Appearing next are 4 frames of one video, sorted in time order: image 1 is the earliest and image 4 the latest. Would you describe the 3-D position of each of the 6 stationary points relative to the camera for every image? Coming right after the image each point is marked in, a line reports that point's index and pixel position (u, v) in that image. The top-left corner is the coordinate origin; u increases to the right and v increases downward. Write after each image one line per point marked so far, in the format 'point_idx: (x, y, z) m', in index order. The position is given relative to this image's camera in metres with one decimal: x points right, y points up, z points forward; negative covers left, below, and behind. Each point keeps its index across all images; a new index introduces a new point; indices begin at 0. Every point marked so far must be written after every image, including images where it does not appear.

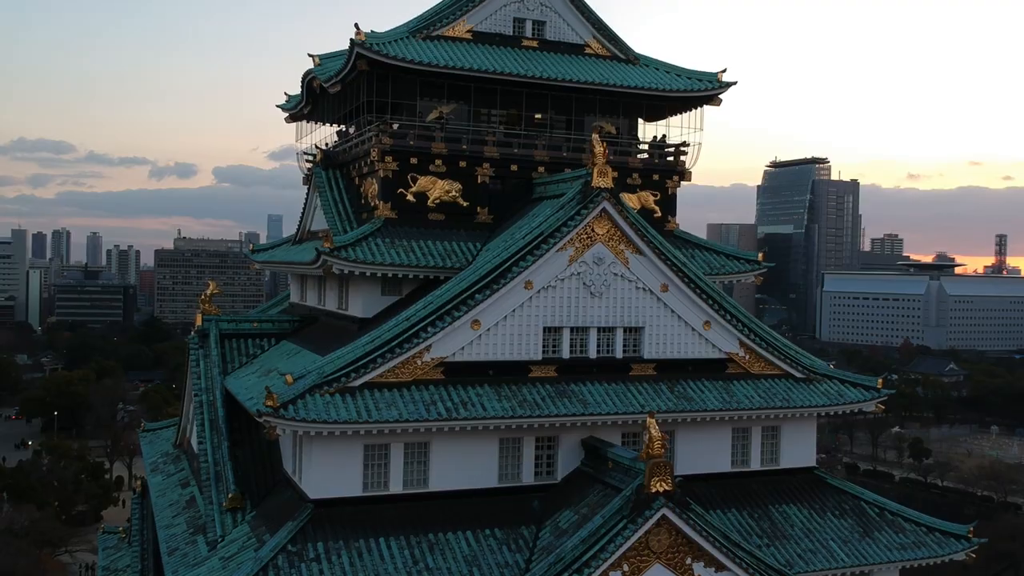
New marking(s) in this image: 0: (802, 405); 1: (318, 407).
0: (+6.5, -2.6, +19.1) m
1: (-3.6, -2.2, +15.6) m
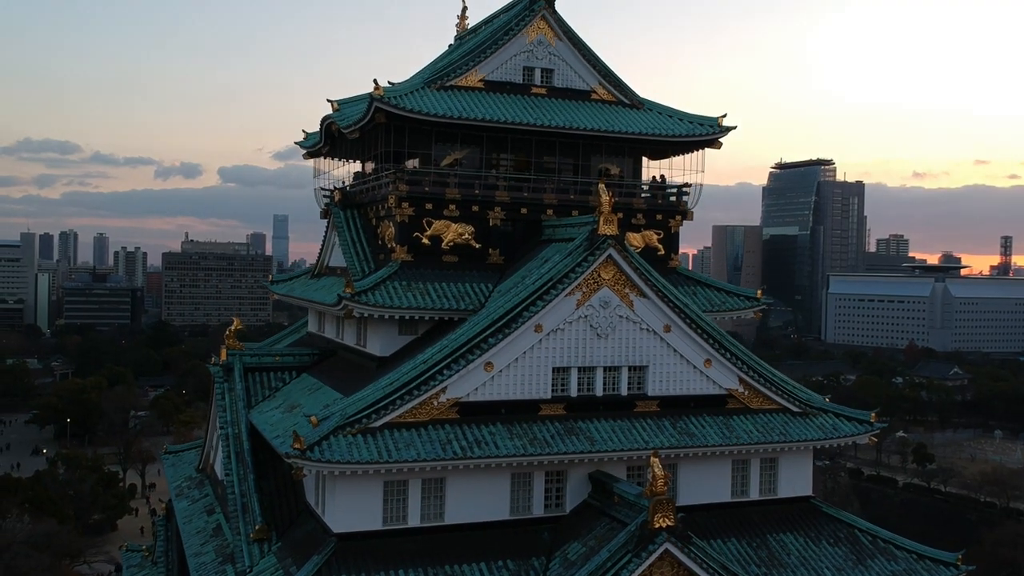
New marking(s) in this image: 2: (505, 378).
0: (+6.8, -3.6, +20.1) m
1: (-3.3, -3.1, +16.6) m
2: (-0.1, -2.0, +18.5) m
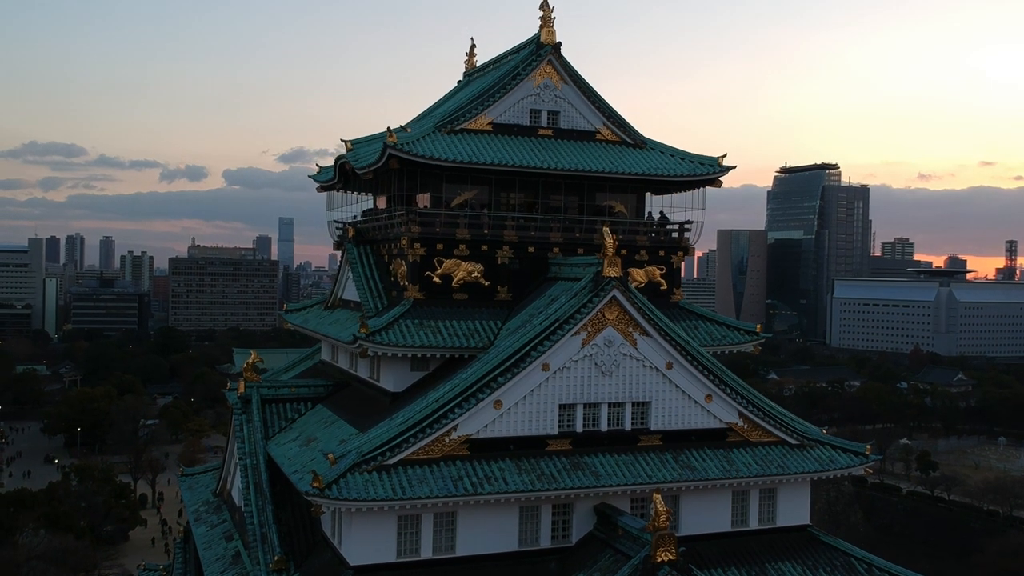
0: (+7.0, -4.5, +20.9) m
1: (-3.2, -4.0, +17.4) m
2: (0.0, -2.9, +19.3) m
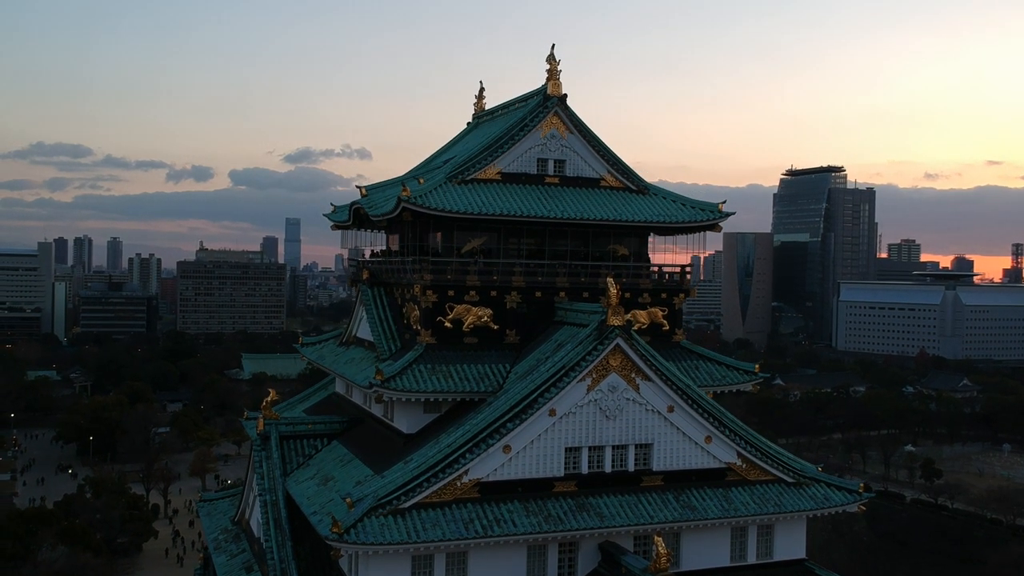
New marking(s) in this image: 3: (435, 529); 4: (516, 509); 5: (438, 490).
0: (+7.2, -5.7, +21.8) m
1: (-3.0, -5.2, +18.4) m
2: (+0.2, -4.1, +20.3) m
3: (-1.7, -5.4, +18.9) m
4: (+0.1, -5.2, +20.0) m
5: (-1.7, -4.6, +19.5) m
